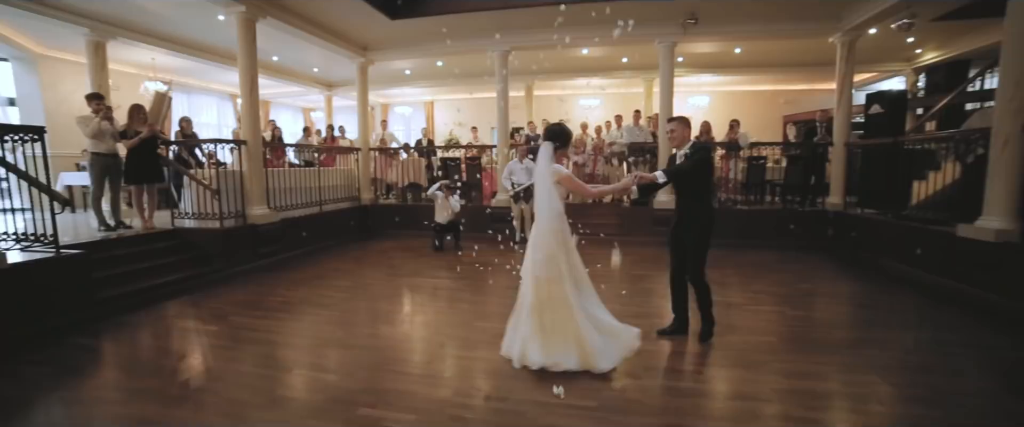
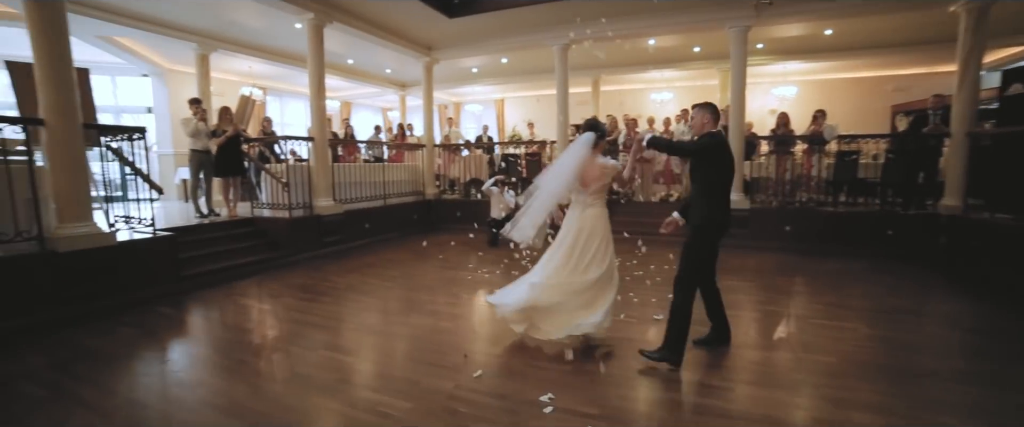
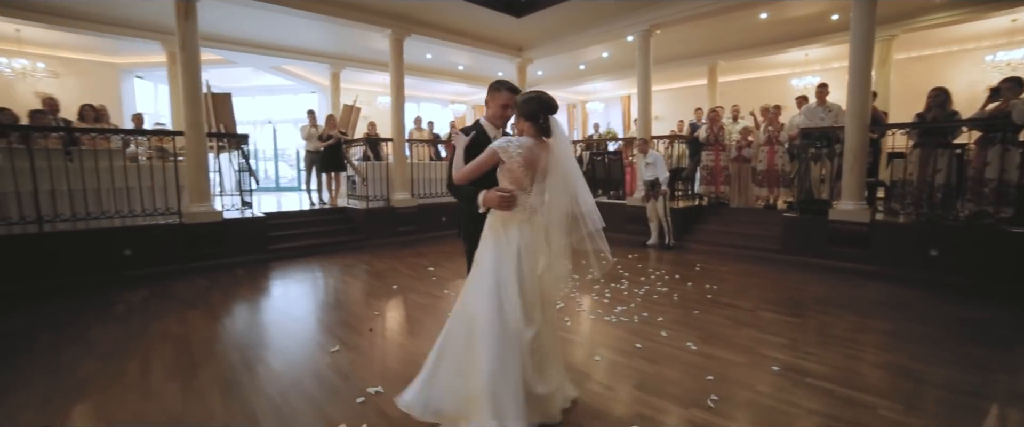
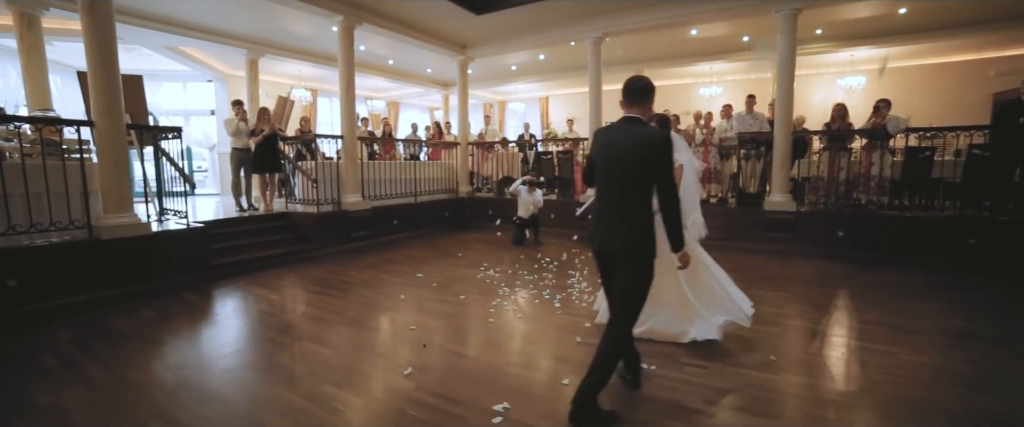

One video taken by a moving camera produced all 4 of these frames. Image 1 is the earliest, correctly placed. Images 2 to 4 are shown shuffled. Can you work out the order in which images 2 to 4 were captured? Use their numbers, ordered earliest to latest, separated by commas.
2, 4, 3
